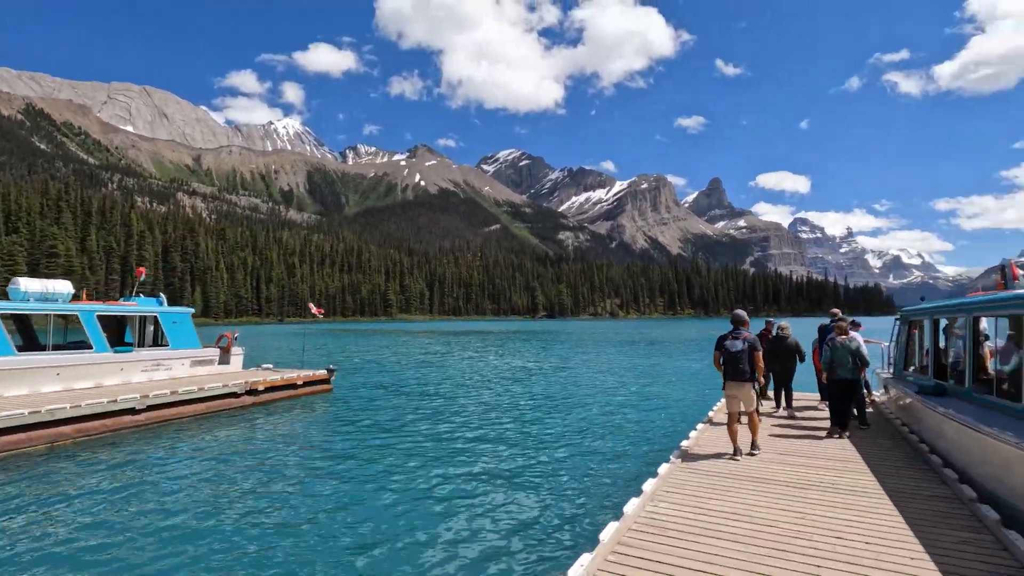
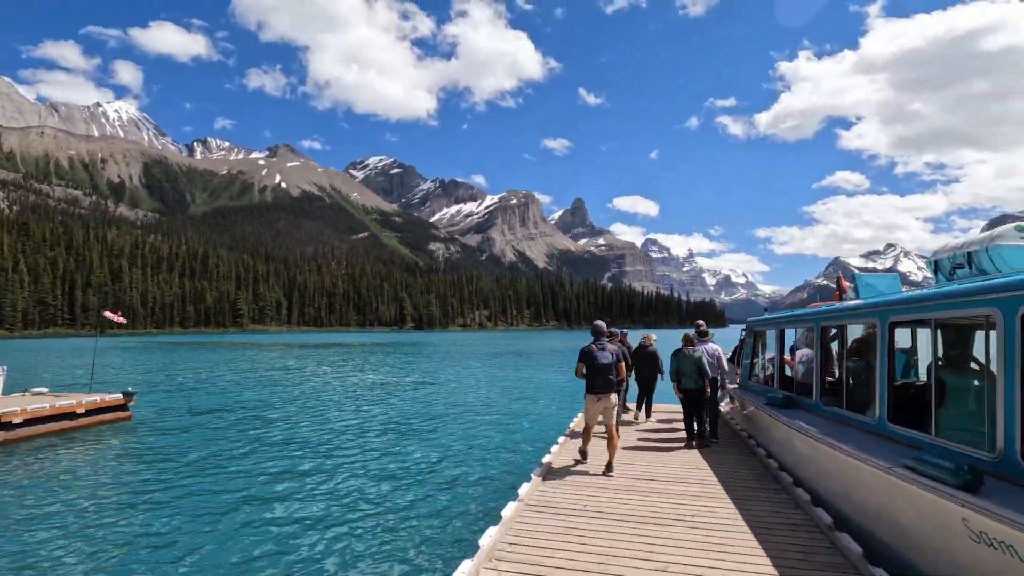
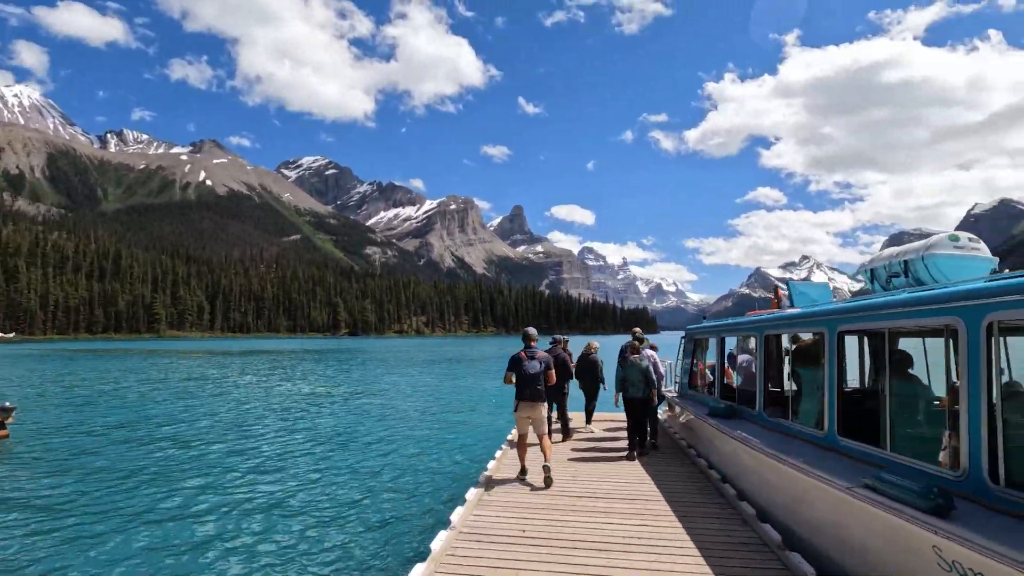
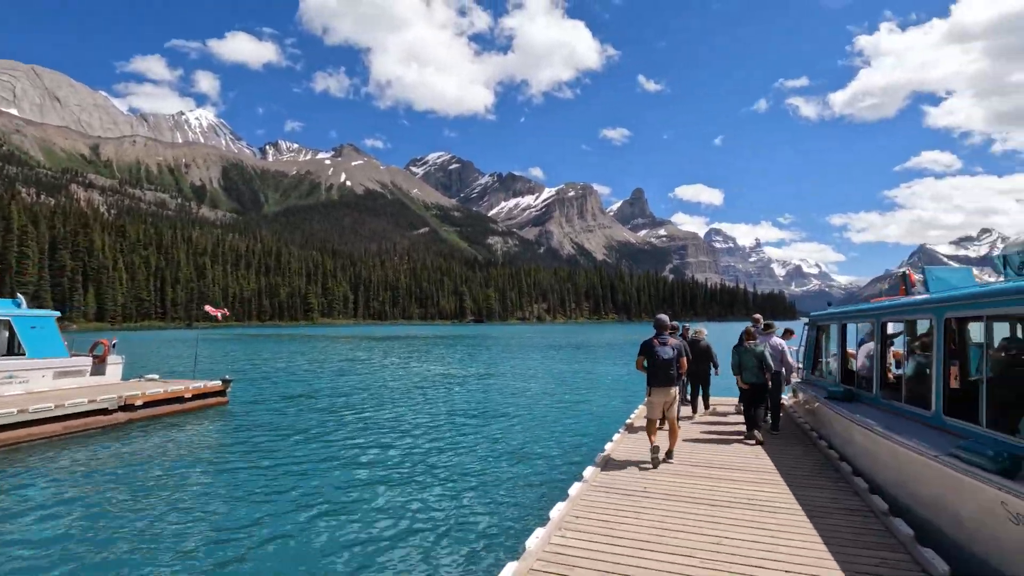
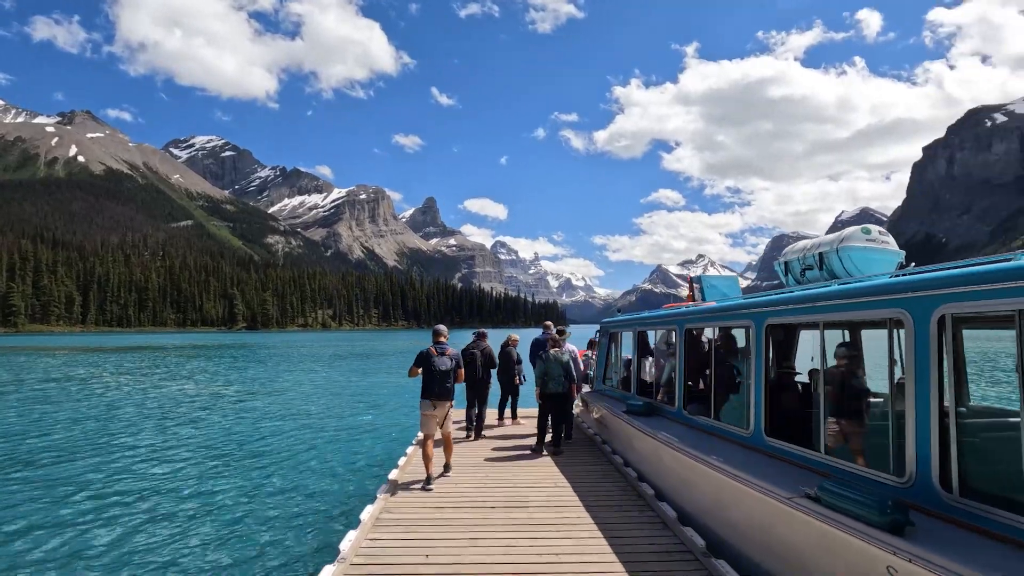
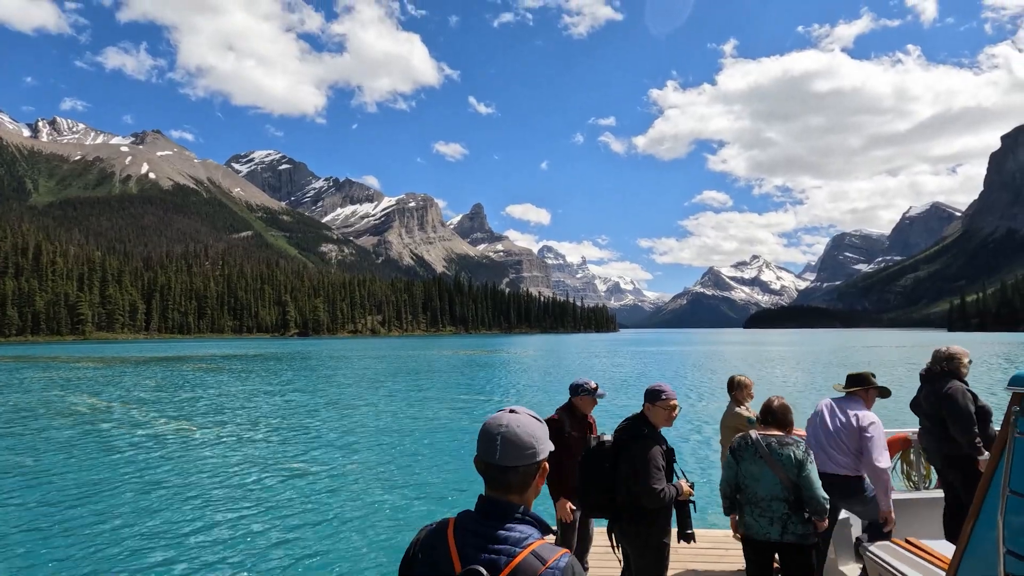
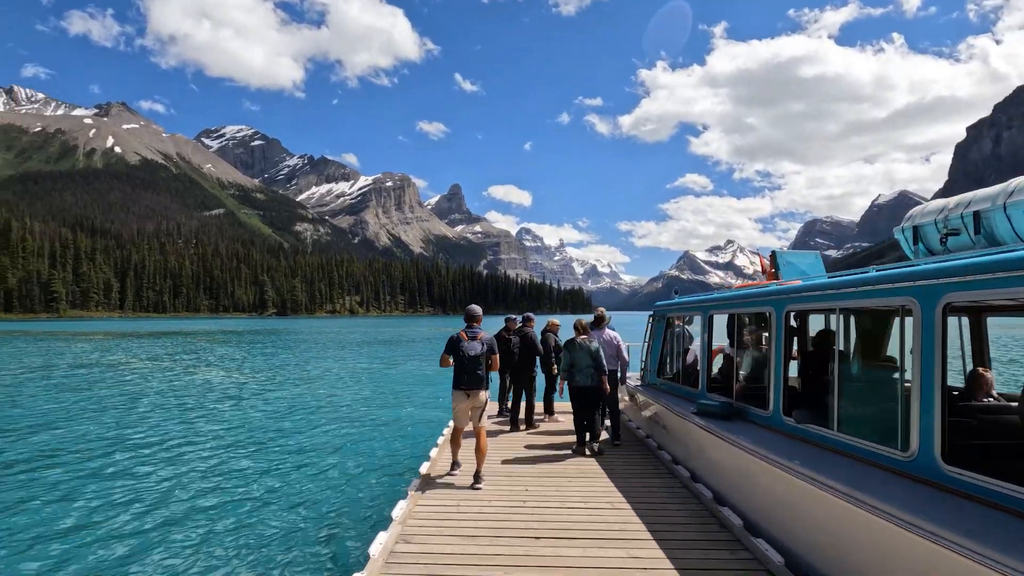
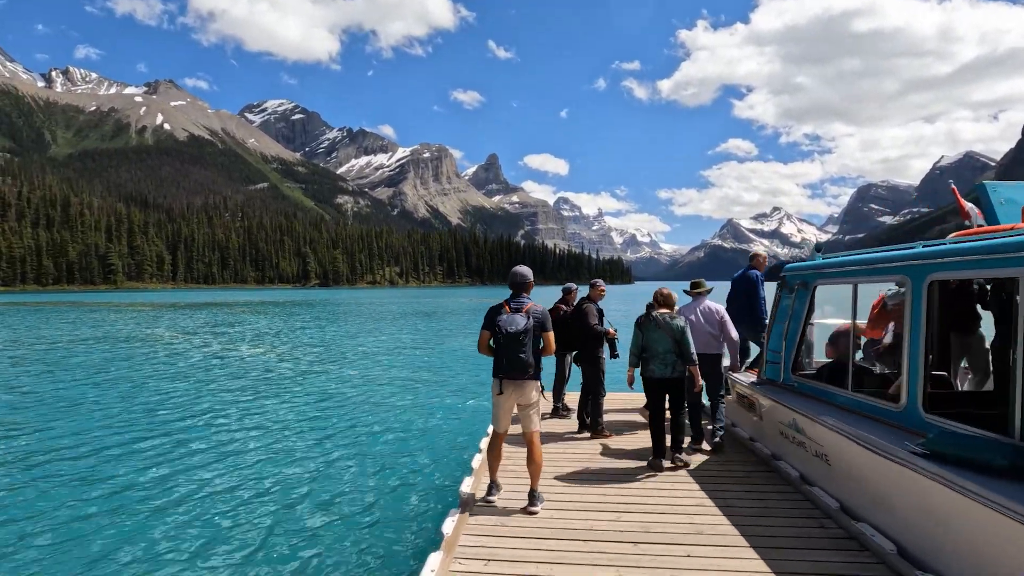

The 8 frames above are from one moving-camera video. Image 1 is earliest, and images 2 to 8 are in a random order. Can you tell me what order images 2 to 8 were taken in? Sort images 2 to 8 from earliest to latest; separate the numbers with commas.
4, 2, 3, 5, 7, 8, 6
